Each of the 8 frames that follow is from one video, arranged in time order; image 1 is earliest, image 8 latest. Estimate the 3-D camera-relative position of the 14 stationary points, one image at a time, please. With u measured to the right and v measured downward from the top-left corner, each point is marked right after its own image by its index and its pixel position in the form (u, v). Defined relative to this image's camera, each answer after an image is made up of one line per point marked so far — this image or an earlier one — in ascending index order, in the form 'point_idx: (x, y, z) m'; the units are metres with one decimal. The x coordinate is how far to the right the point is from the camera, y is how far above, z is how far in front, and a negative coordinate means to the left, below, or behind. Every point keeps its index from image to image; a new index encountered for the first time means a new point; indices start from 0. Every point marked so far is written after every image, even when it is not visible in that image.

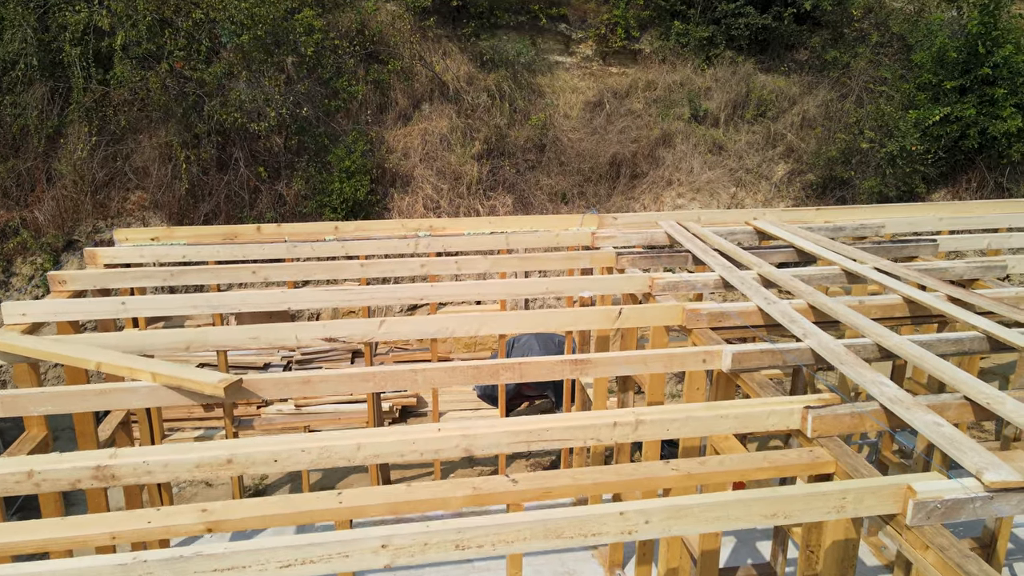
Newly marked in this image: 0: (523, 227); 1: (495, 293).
0: (+0.1, +0.5, +5.9) m
1: (-0.1, 0.0, +4.3) m
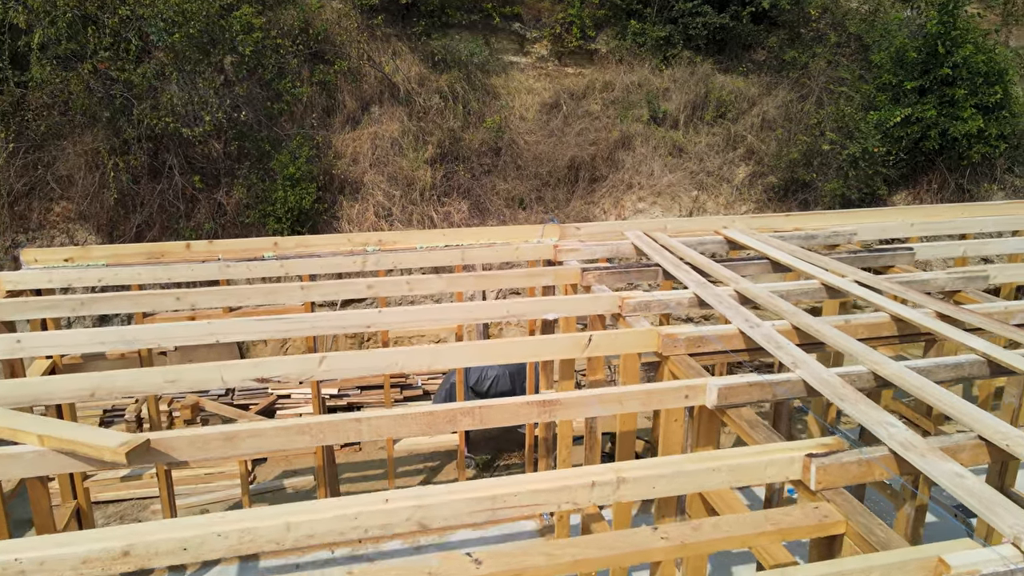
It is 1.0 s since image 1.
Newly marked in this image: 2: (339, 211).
0: (-0.2, +0.4, +5.5) m
1: (-0.3, -0.2, +3.9) m
2: (-2.2, +1.0, +9.1) m
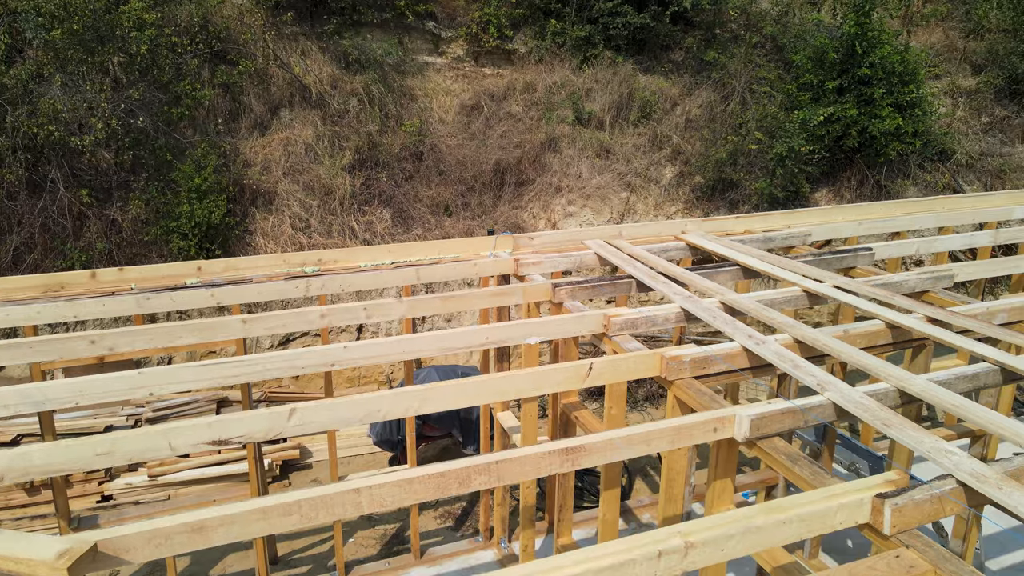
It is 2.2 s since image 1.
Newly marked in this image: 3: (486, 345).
0: (-0.6, +0.2, +5.1) m
1: (-0.4, -0.3, +3.5) m
2: (-3.0, +0.7, +8.4) m
3: (-0.1, -0.3, +3.6) m
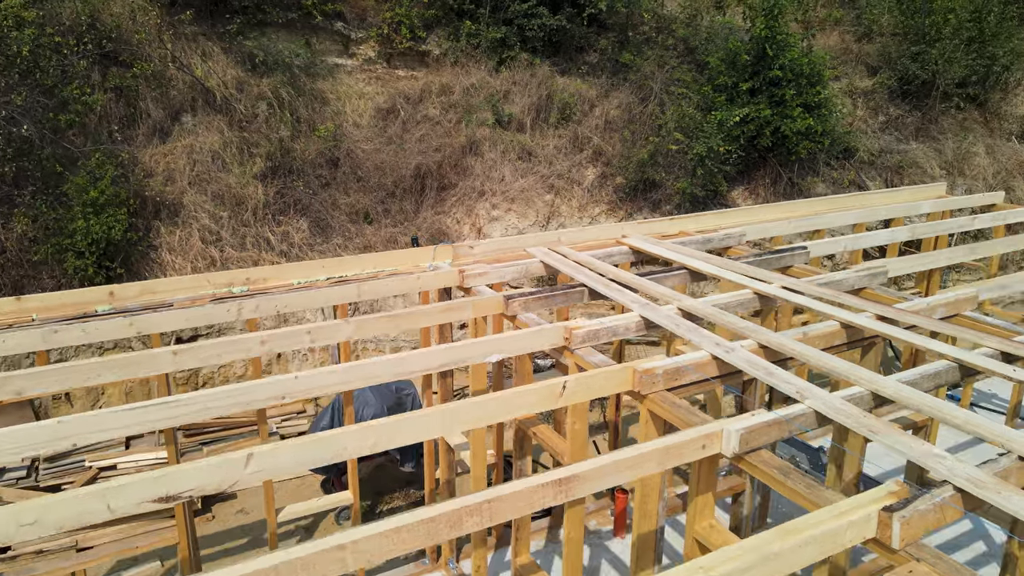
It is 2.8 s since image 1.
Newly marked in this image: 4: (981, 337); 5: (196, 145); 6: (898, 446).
0: (-1.0, +0.1, +4.8) m
1: (-0.6, -0.4, +3.2) m
2: (-3.8, +0.5, +7.8) m
3: (-0.3, -0.4, +3.4) m
4: (+2.3, -0.2, +3.5) m
5: (-3.7, +1.7, +8.5) m
6: (+1.3, -0.5, +2.4) m
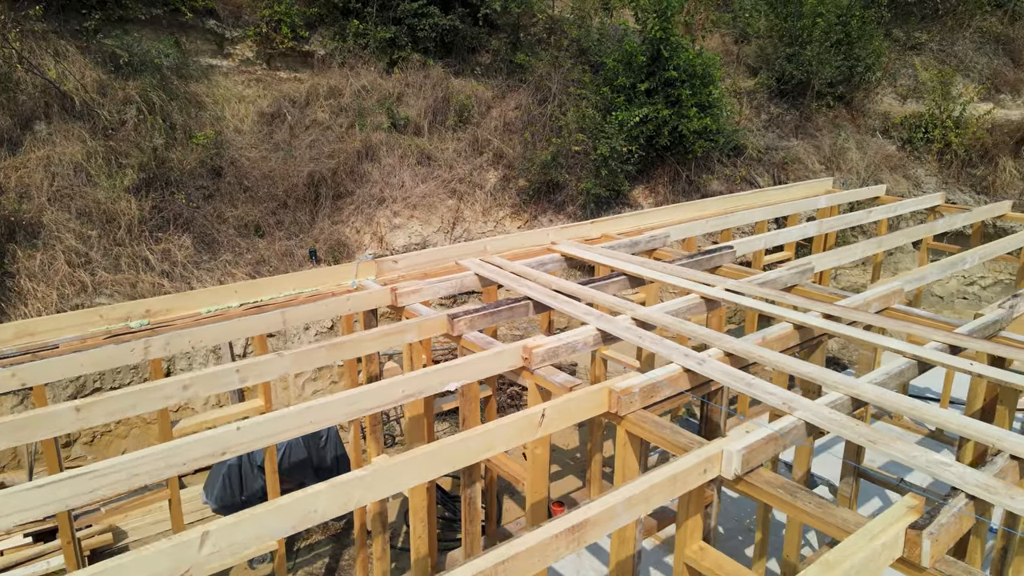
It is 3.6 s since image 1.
0: (-1.4, 0.0, +4.4) m
1: (-0.7, -0.5, +2.9) m
2: (-4.7, +0.2, +6.8) m
3: (-0.5, -0.5, +3.1) m
4: (+2.1, -0.2, +3.6) m
5: (-4.8, +1.4, +7.5) m
6: (+1.3, -0.5, +2.3) m
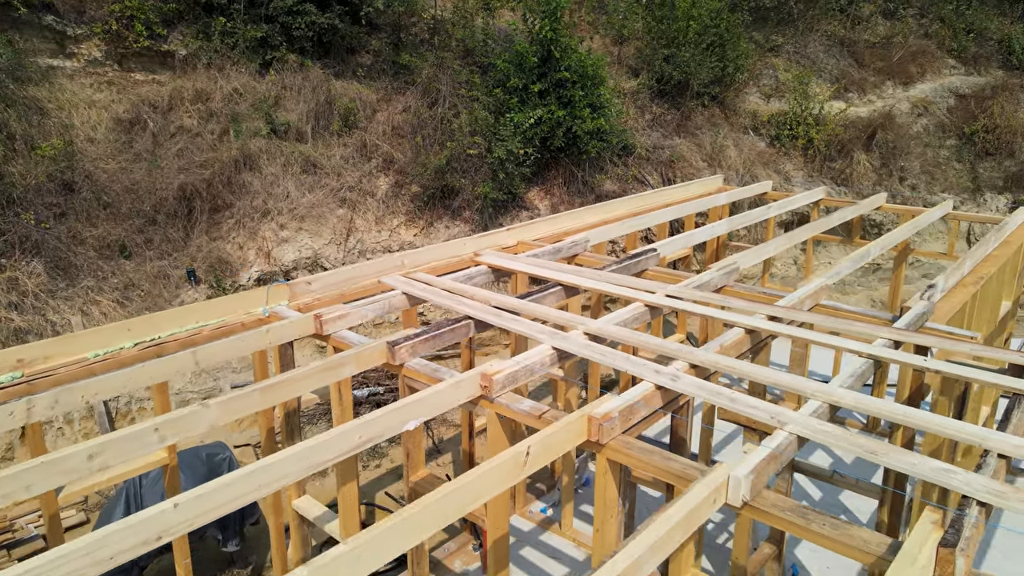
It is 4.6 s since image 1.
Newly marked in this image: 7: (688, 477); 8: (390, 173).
0: (-1.8, -0.2, +3.8) m
1: (-0.8, -0.6, +2.5) m
2: (-5.5, -0.2, +5.6) m
3: (-0.6, -0.6, +2.7) m
4: (+1.8, -0.2, +3.7) m
5: (-5.7, +1.0, +6.3) m
6: (+1.3, -0.6, +2.3) m
7: (+0.6, -0.7, +2.5) m
8: (-1.5, +1.4, +8.9) m
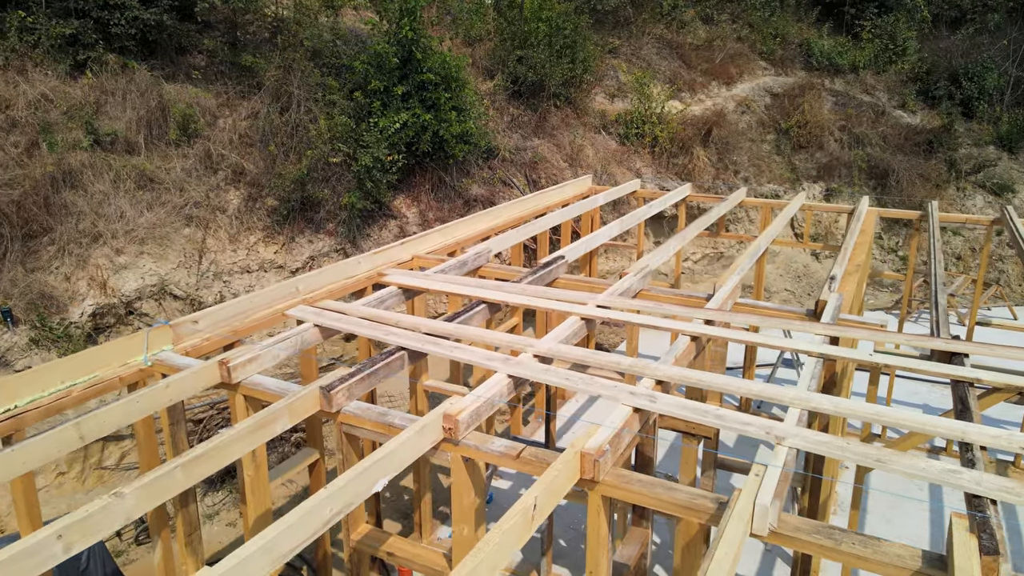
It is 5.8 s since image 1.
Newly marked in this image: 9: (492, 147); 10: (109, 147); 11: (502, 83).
0: (-2.0, -0.4, +3.1) m
1: (-0.7, -0.8, +2.0) m
2: (-6.0, -0.7, +4.0) m
3: (-0.6, -0.7, +2.3) m
4: (+1.5, -0.2, +3.7) m
5: (-6.5, +0.5, +4.6) m
6: (+1.3, -0.6, +2.3) m
7: (+0.6, -0.7, +2.4) m
8: (-3.0, +1.2, +8.1) m
9: (-0.3, +1.9, +9.6) m
10: (-4.3, +1.5, +7.7) m
11: (-0.2, +3.0, +10.7) m
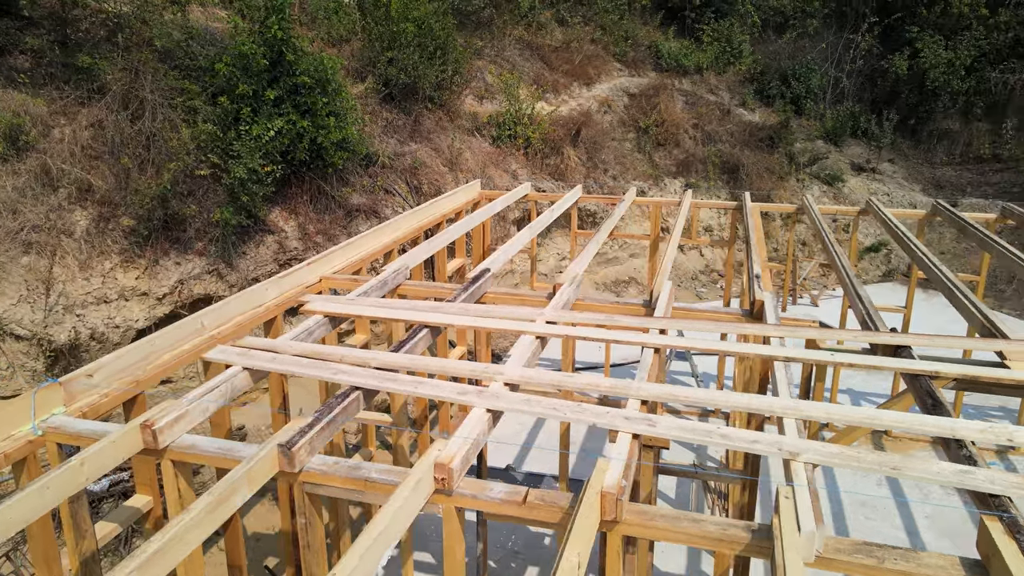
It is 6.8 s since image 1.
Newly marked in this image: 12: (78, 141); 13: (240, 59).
0: (-2.1, -0.7, +2.5) m
1: (-0.6, -0.9, +1.6) m
2: (-6.1, -1.1, +2.5) m
3: (-0.5, -0.9, +1.9) m
4: (+1.2, -0.2, +3.8) m
5: (-6.8, -0.1, +3.0) m
6: (+1.3, -0.6, +2.3) m
7: (+0.7, -0.8, +2.2) m
8: (-4.2, +0.8, +7.1) m
9: (-1.8, +1.7, +9.1) m
10: (-5.4, +1.1, +6.5) m
11: (-2.0, +2.9, +10.2) m
12: (-4.4, +1.5, +7.3) m
13: (-2.9, +2.4, +7.7) m
